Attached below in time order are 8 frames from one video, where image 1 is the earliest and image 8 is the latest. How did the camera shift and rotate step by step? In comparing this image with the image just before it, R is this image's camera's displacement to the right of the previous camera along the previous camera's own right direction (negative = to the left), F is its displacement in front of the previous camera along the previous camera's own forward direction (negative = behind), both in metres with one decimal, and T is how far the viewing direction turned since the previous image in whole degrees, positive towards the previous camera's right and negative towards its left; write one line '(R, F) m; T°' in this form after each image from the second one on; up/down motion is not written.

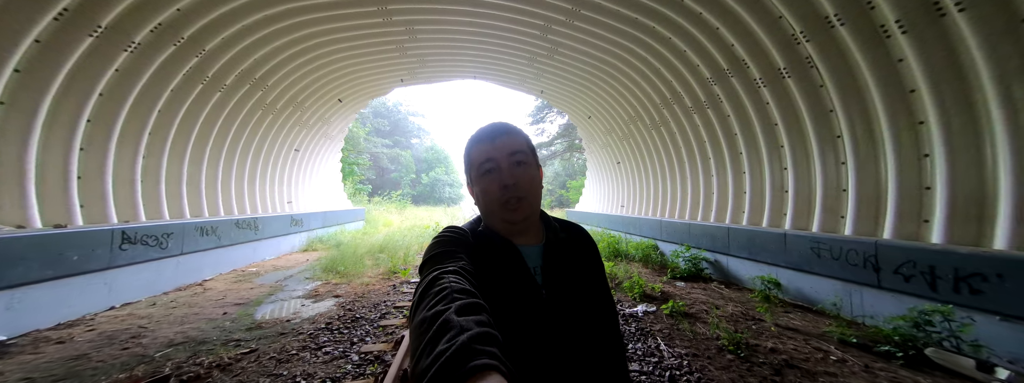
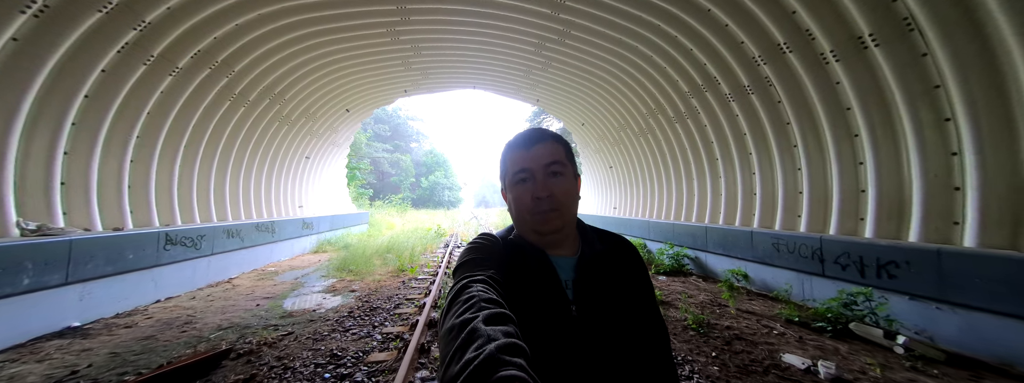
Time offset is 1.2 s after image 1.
(0.0, -0.6) m; 0°
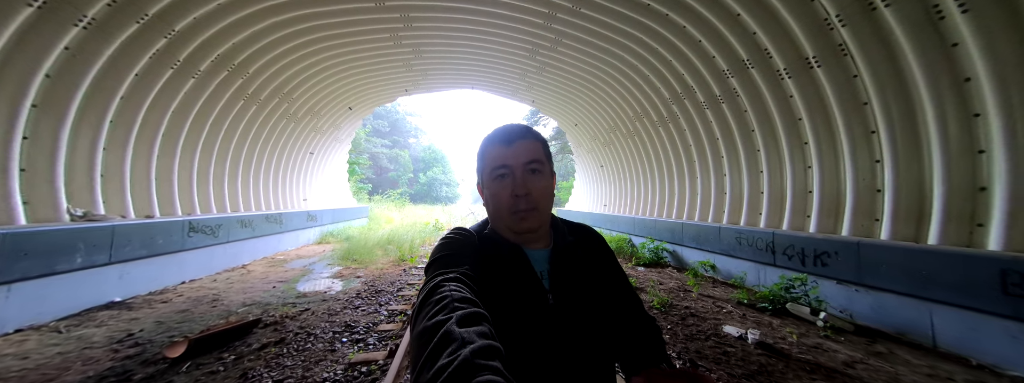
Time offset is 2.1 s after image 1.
(+0.1, -0.6) m; +1°
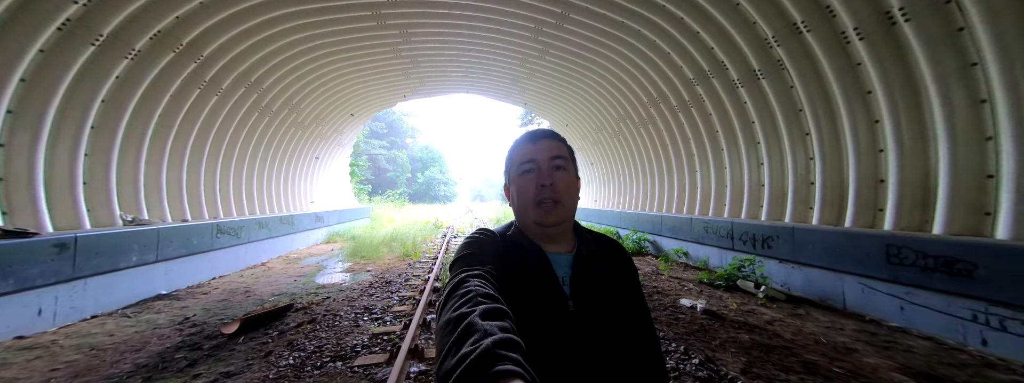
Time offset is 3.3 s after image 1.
(+0.1, -0.7) m; 0°
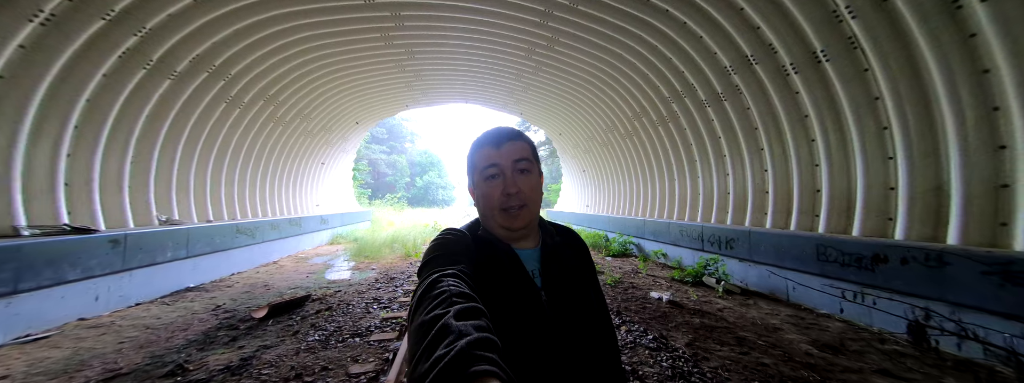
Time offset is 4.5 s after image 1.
(+0.1, -0.7) m; 0°
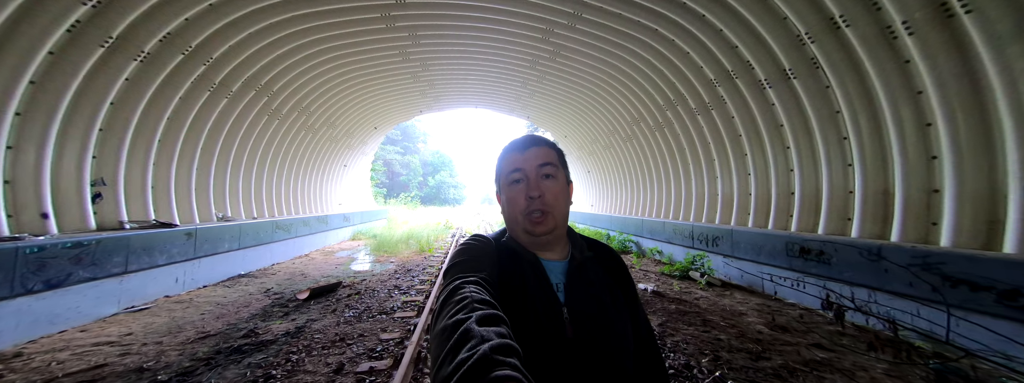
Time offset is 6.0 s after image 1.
(+0.2, -0.7) m; -2°
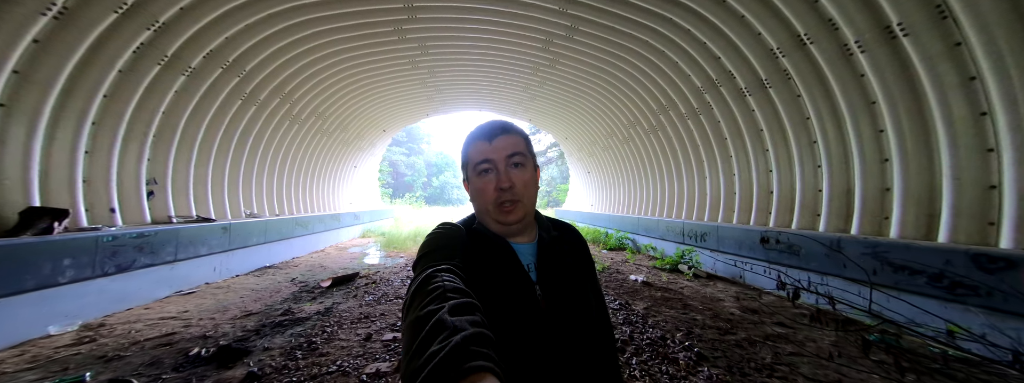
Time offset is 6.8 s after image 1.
(0.0, -0.5) m; -1°
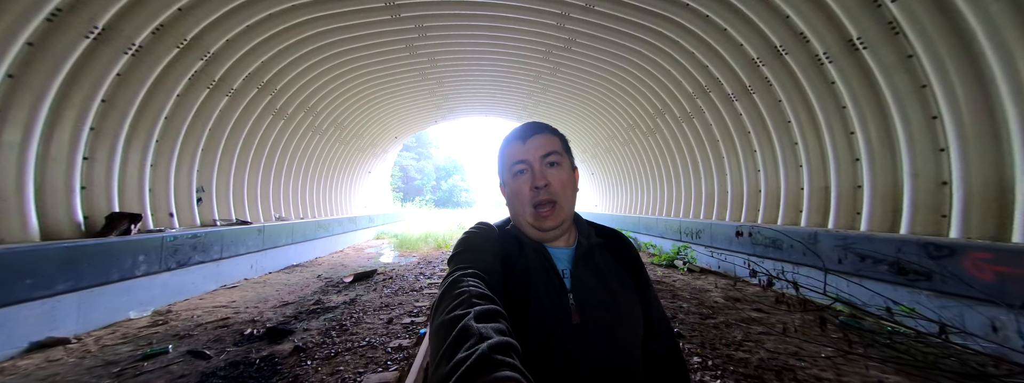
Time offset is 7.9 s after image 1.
(+0.1, -0.5) m; -2°
